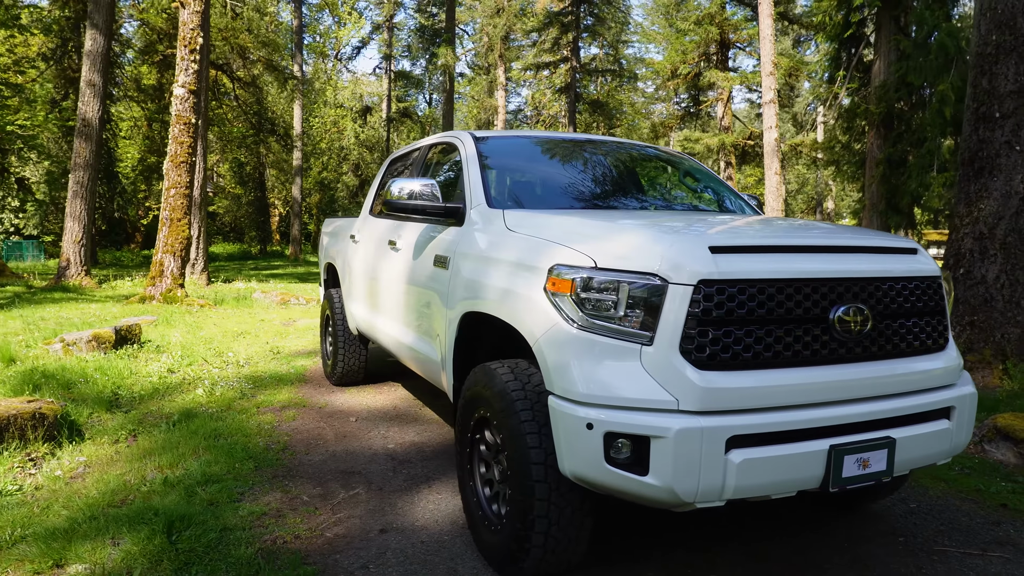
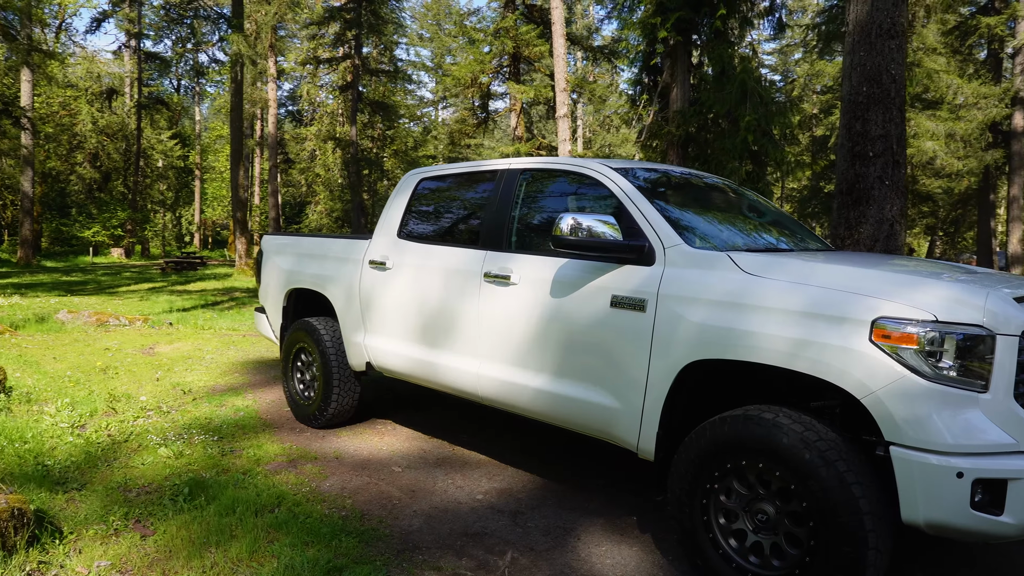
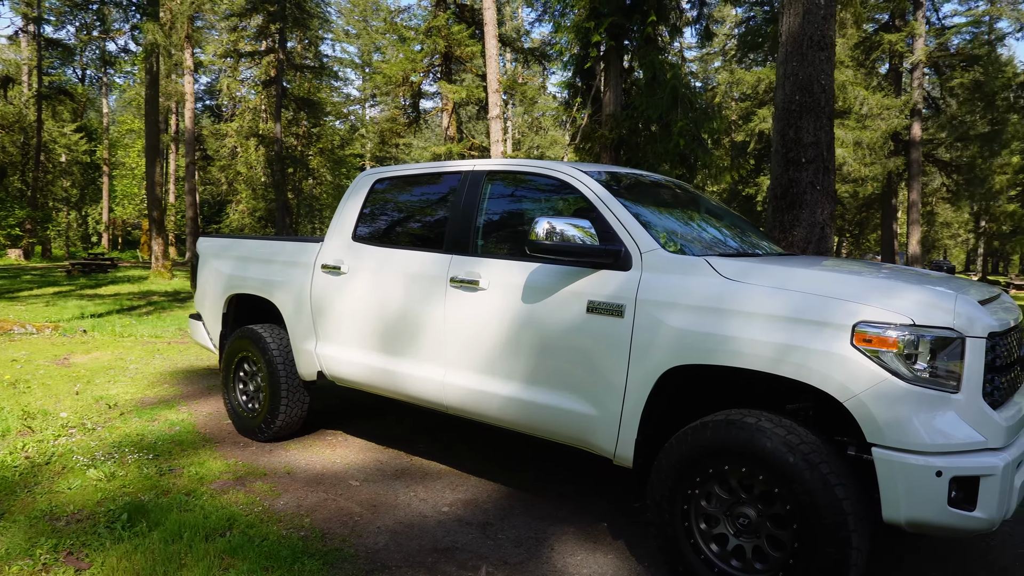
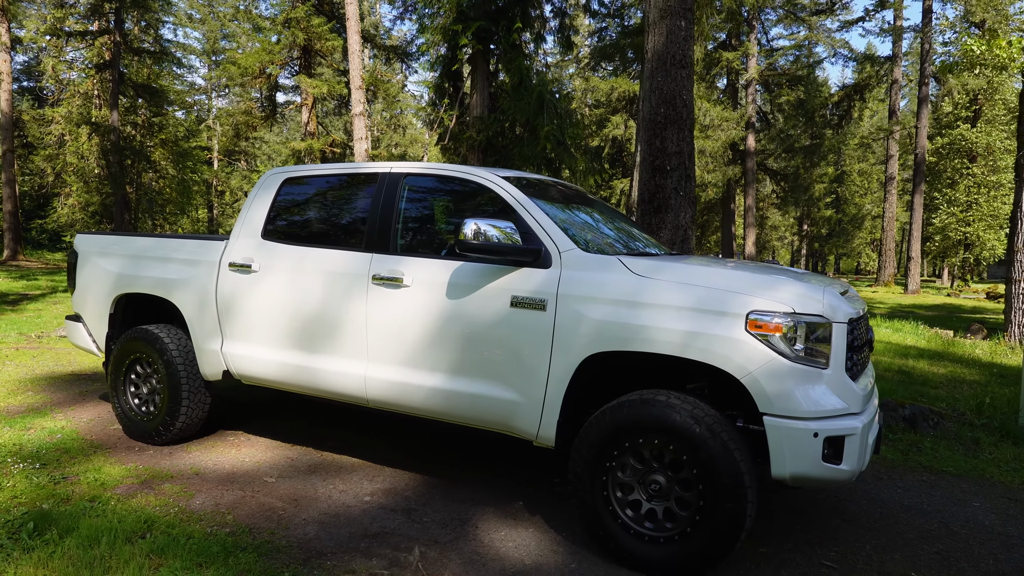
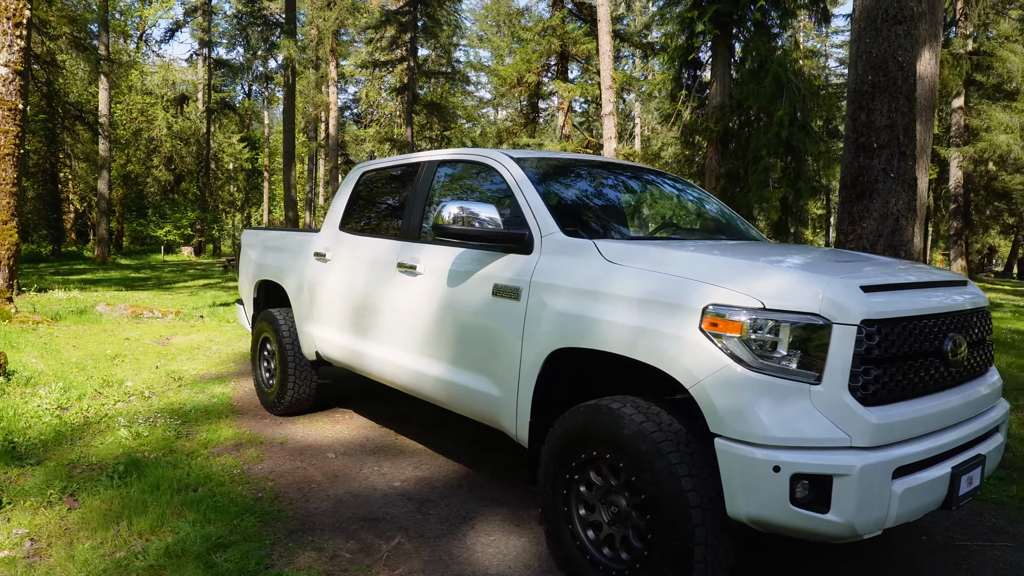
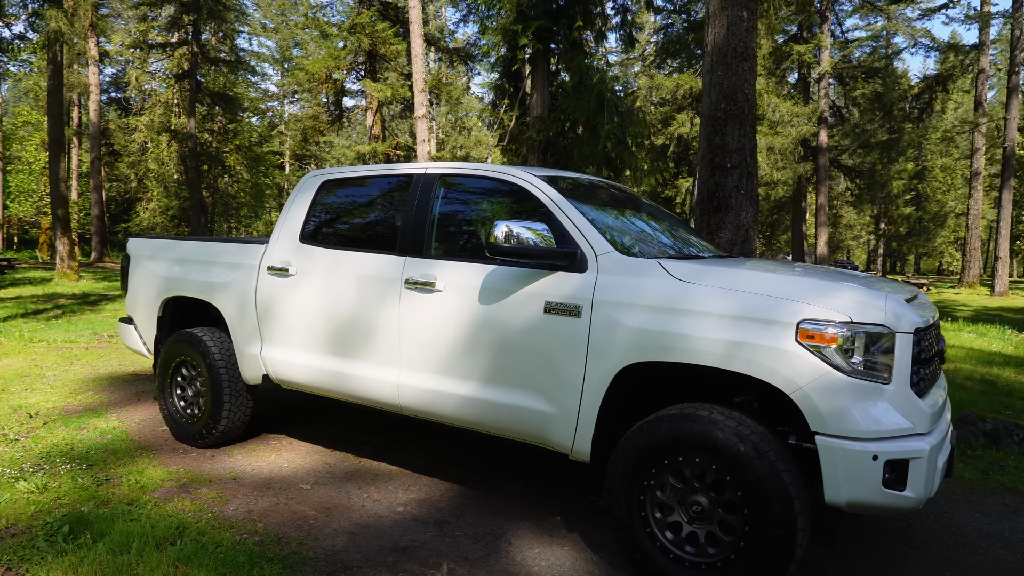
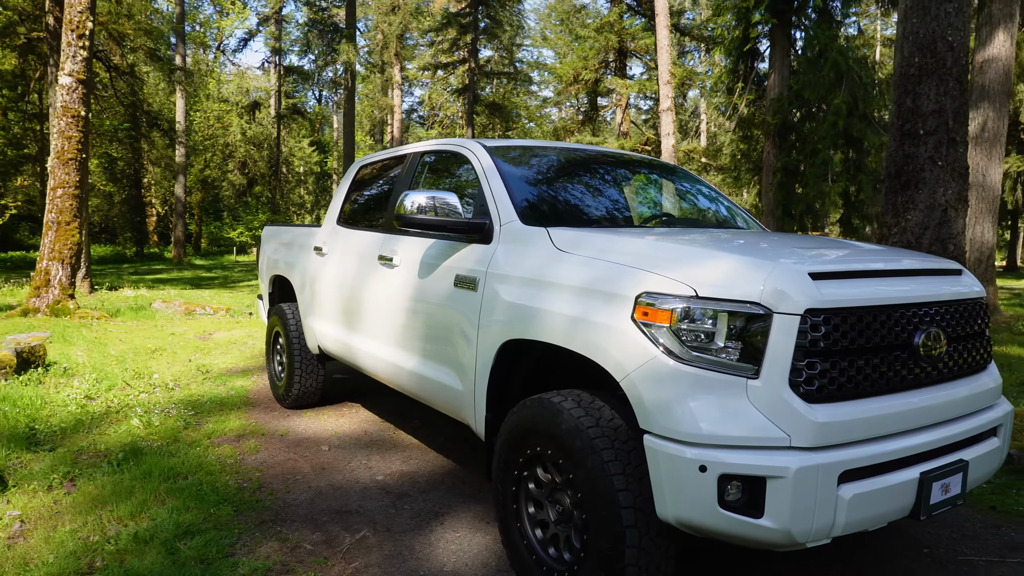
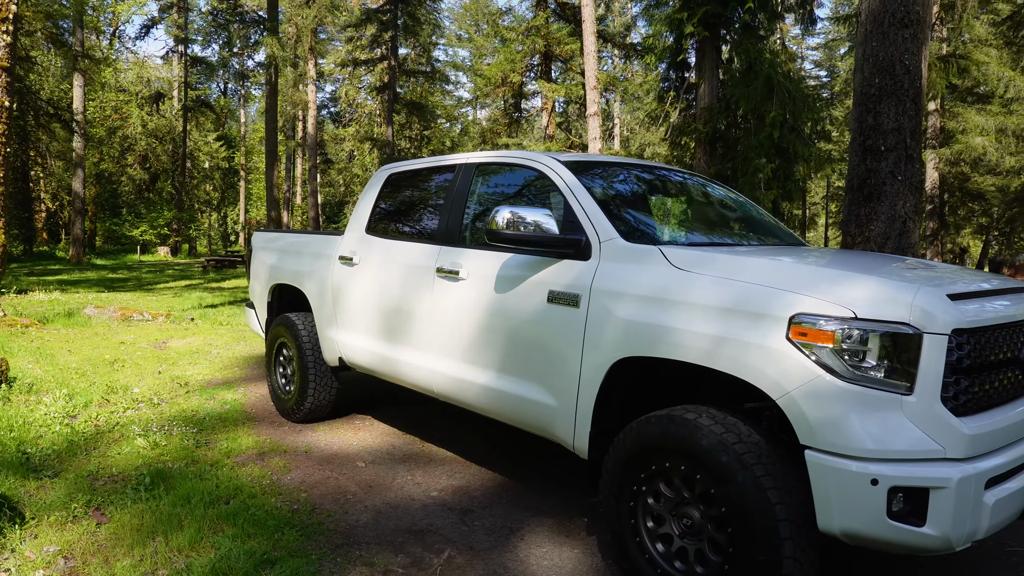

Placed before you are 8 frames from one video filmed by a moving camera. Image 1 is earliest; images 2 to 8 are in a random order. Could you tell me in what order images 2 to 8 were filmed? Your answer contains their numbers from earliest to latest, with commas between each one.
7, 5, 8, 2, 3, 6, 4
